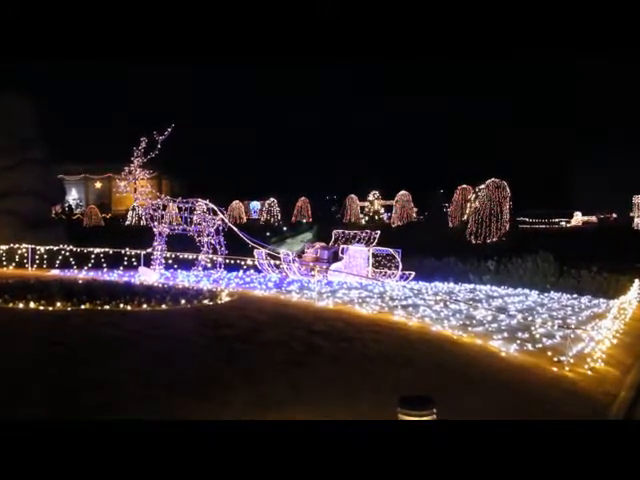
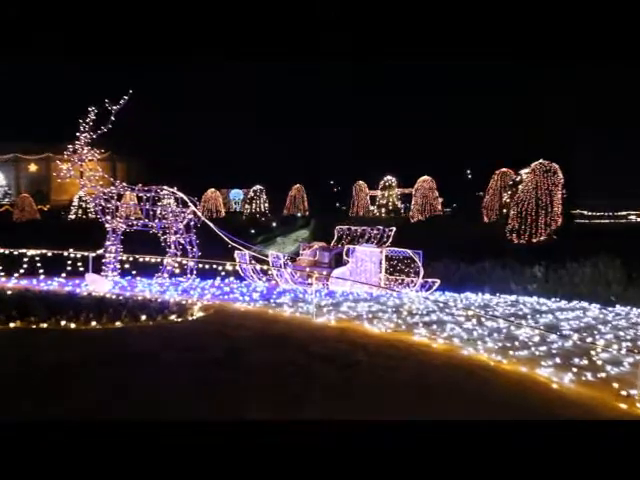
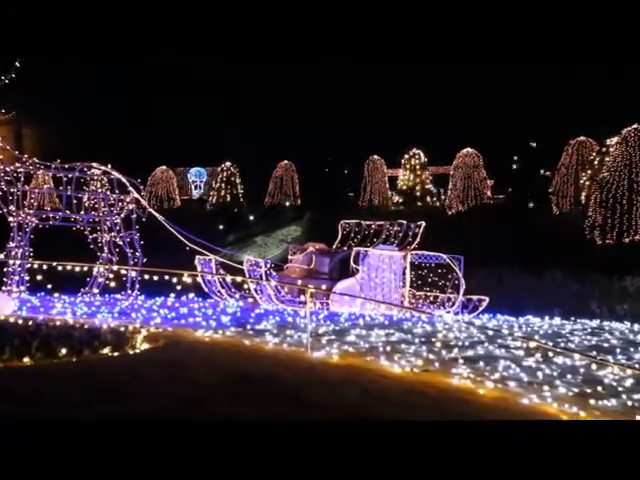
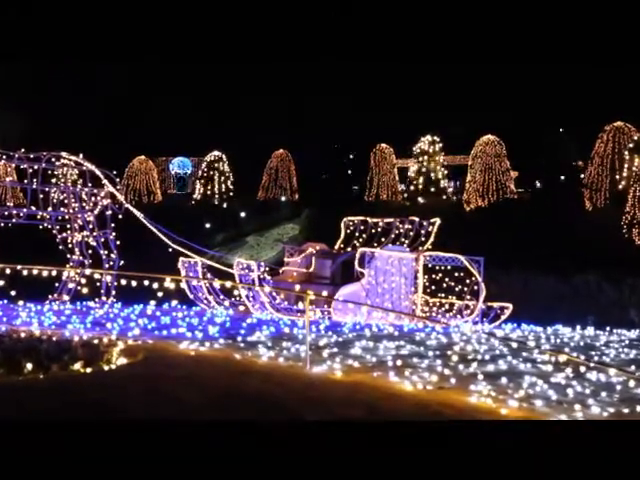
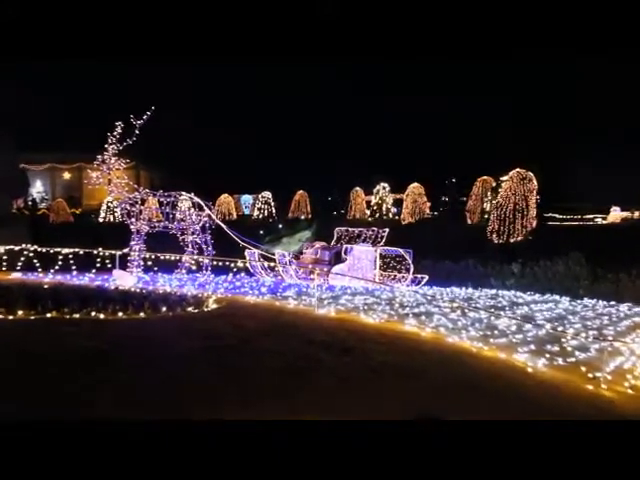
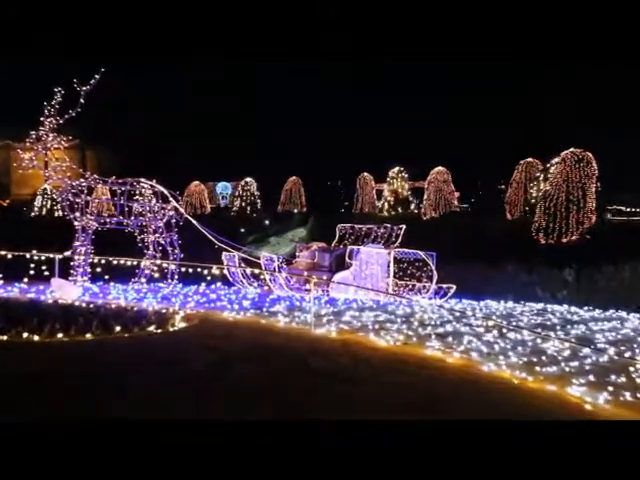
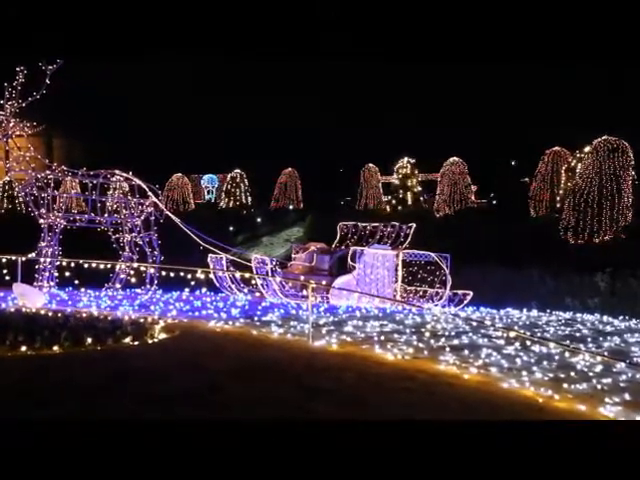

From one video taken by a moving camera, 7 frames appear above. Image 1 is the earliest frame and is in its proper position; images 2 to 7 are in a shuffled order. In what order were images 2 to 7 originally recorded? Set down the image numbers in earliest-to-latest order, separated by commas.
5, 2, 6, 7, 3, 4
